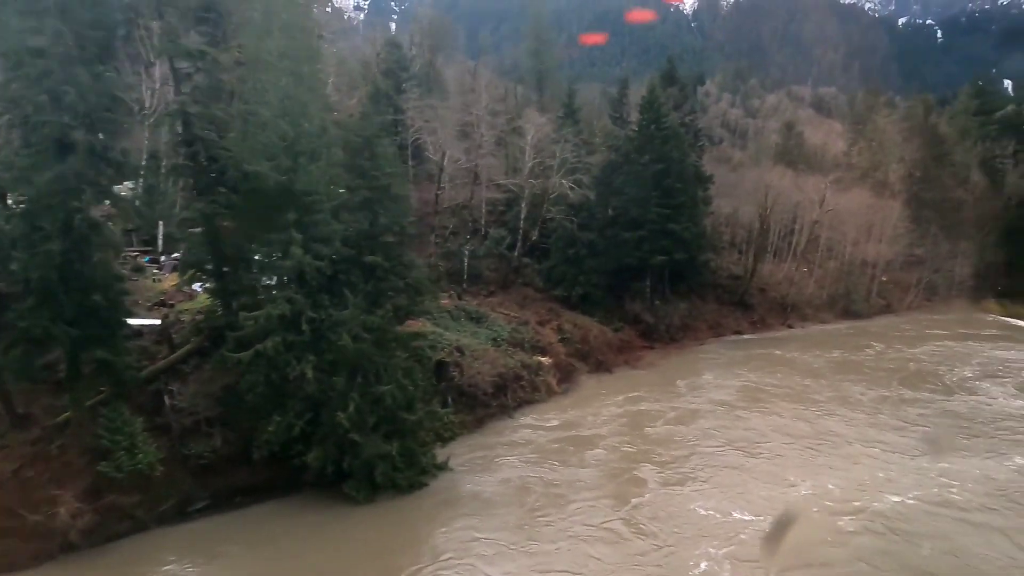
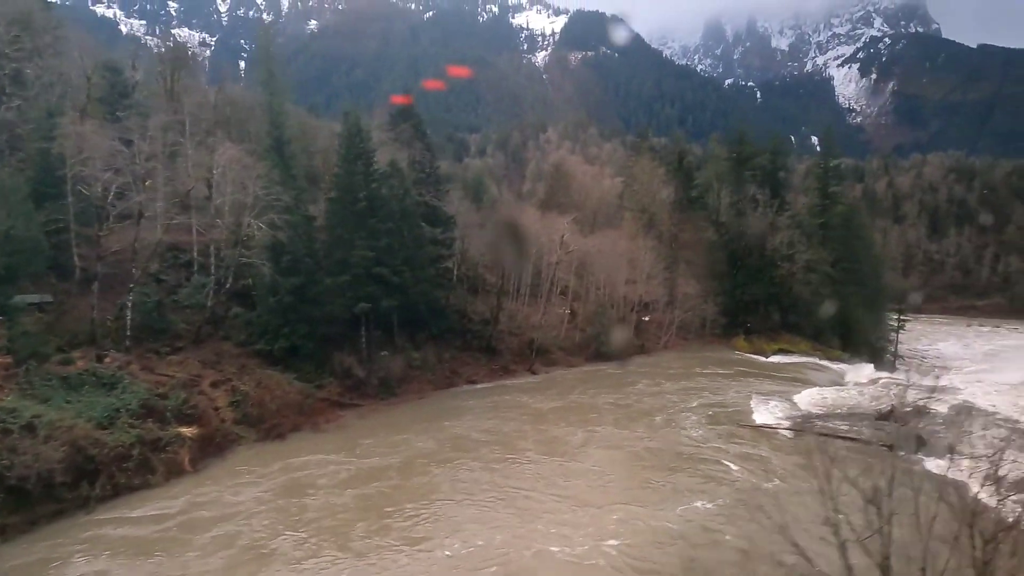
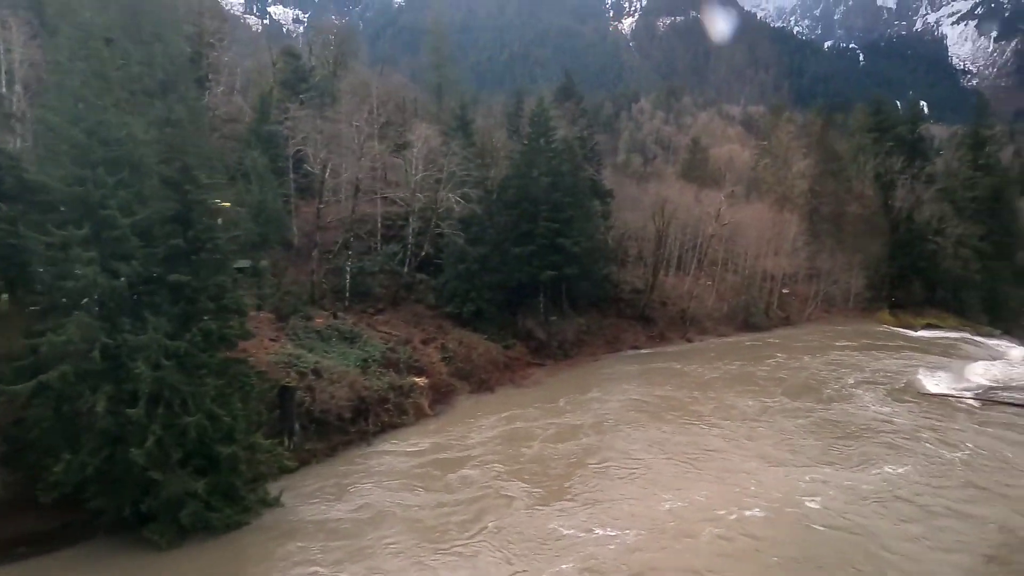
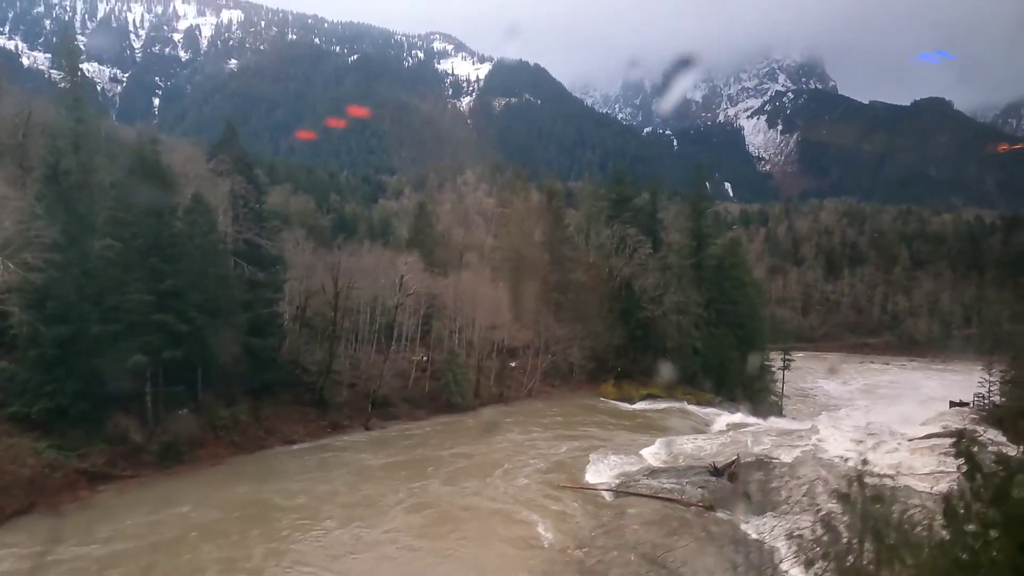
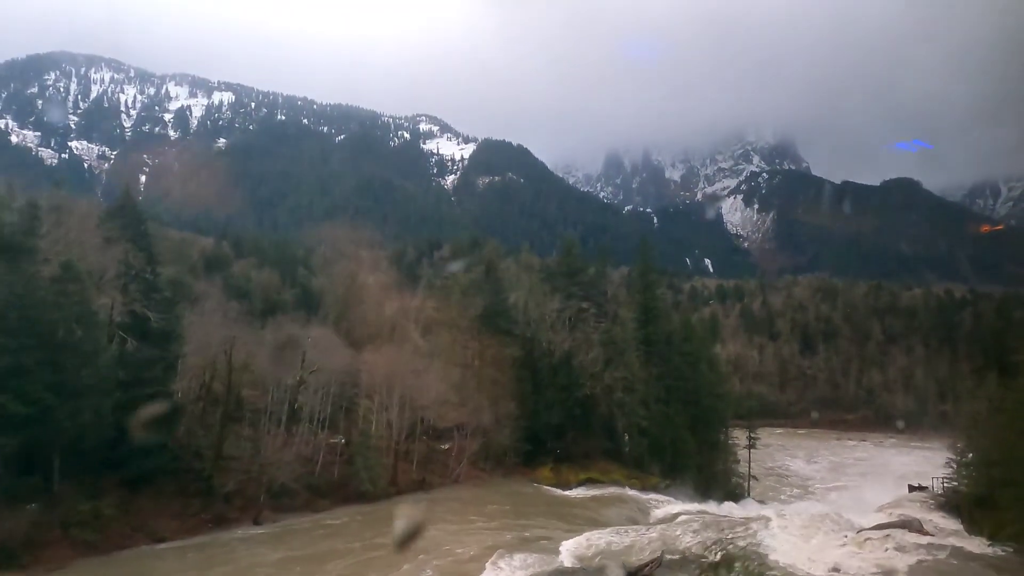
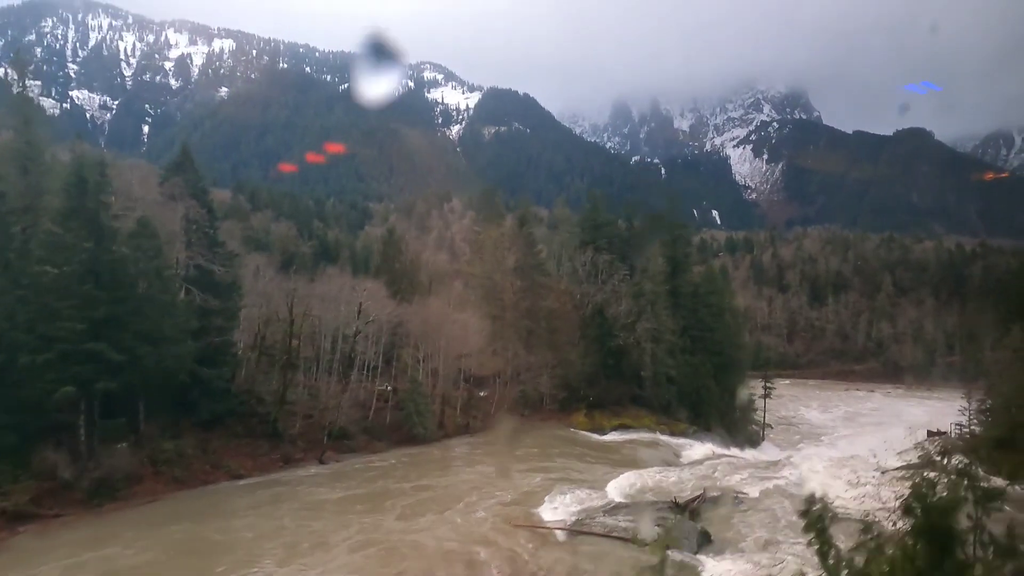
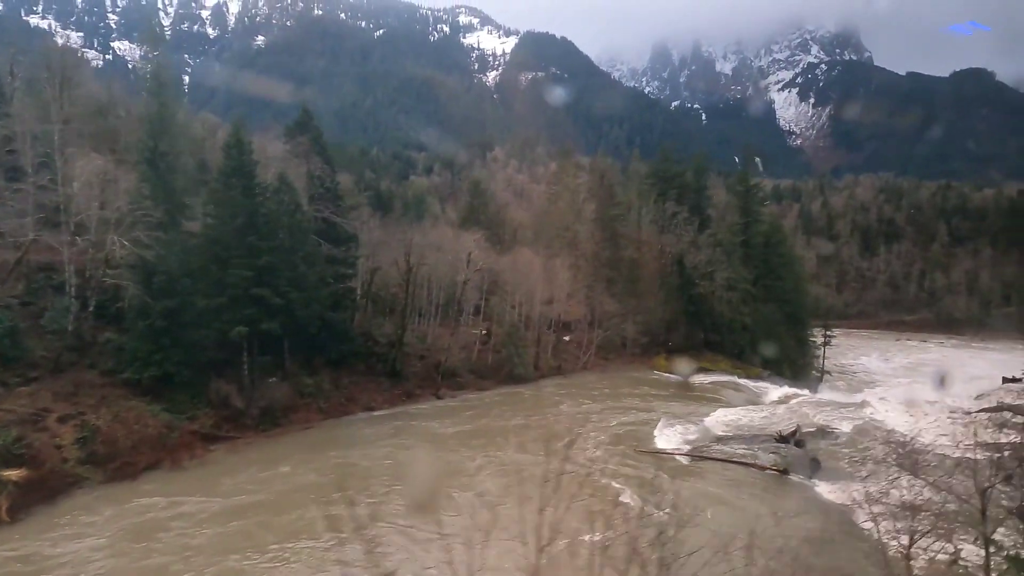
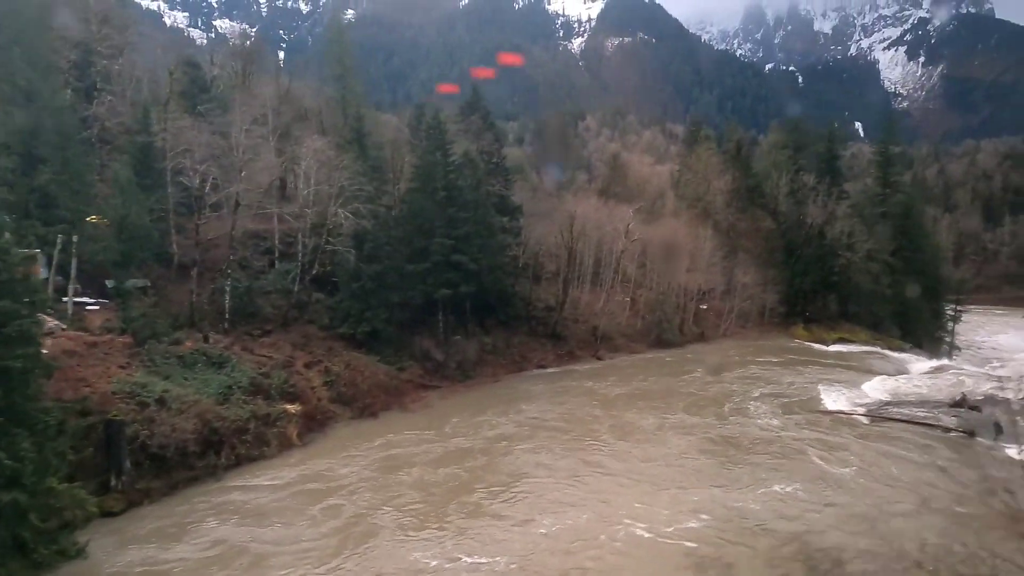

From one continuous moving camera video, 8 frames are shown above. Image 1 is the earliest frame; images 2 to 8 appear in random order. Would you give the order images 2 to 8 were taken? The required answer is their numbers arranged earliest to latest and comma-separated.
3, 8, 2, 7, 4, 6, 5
